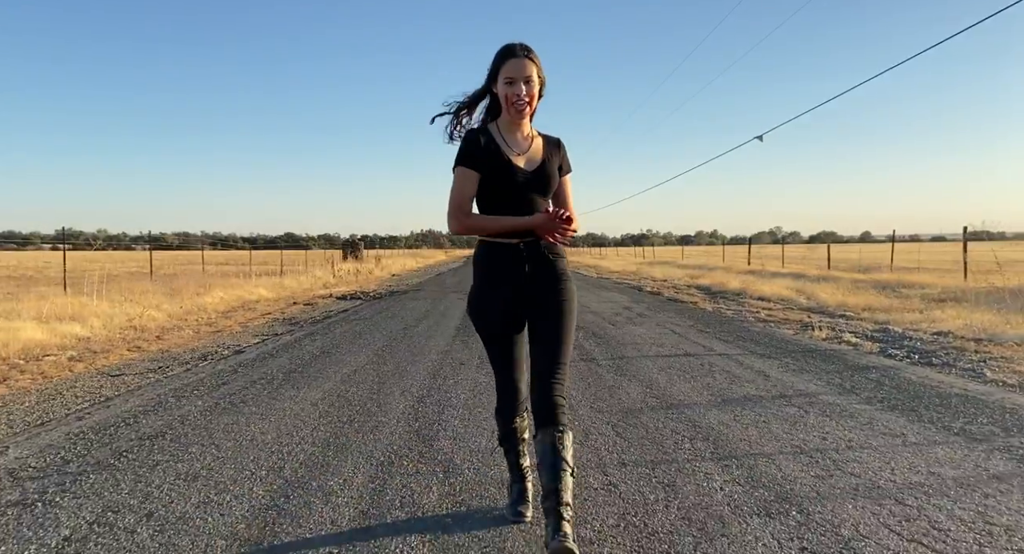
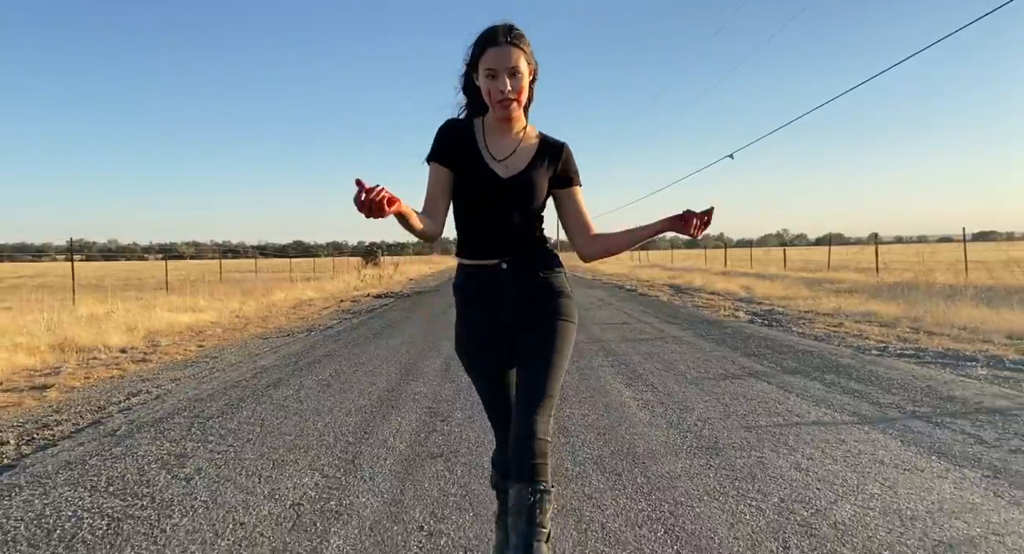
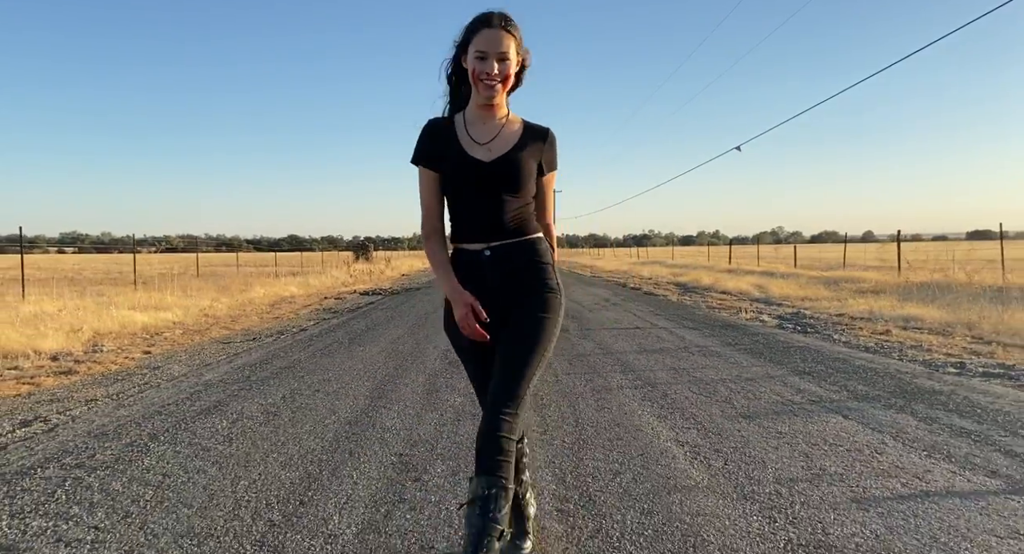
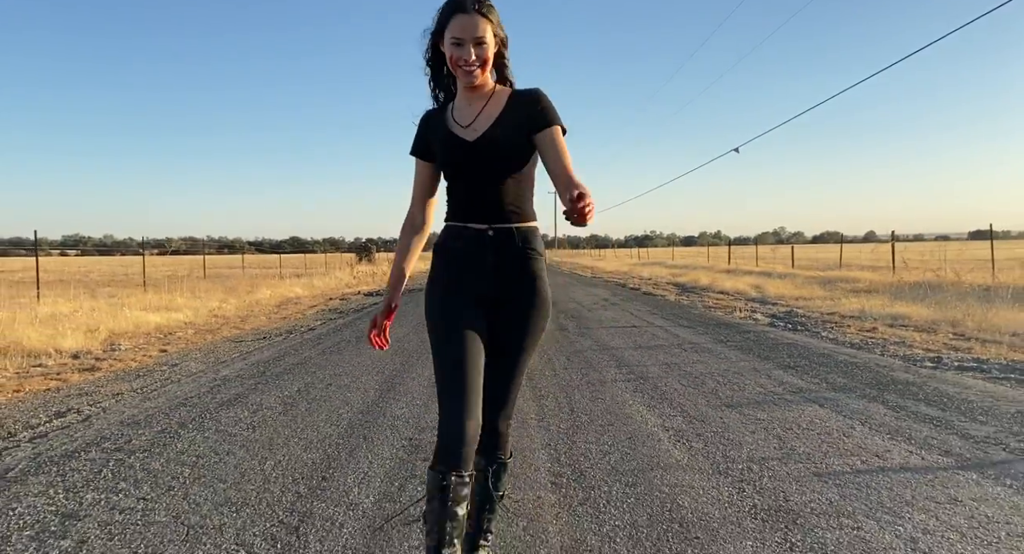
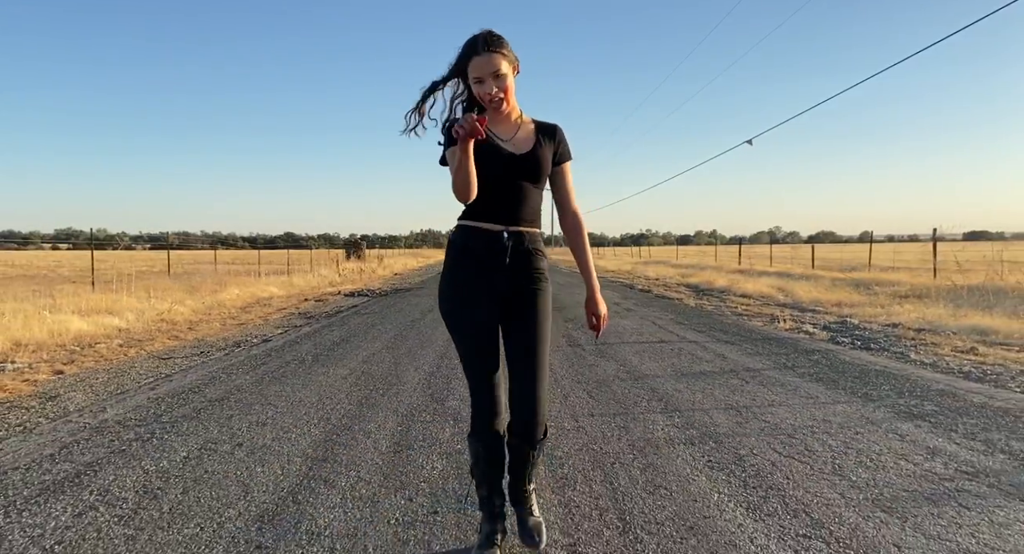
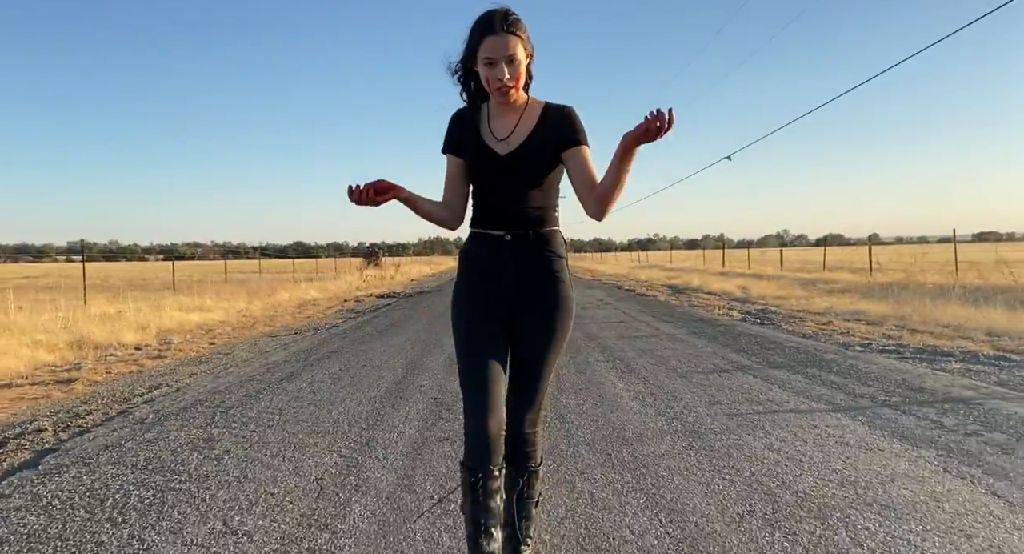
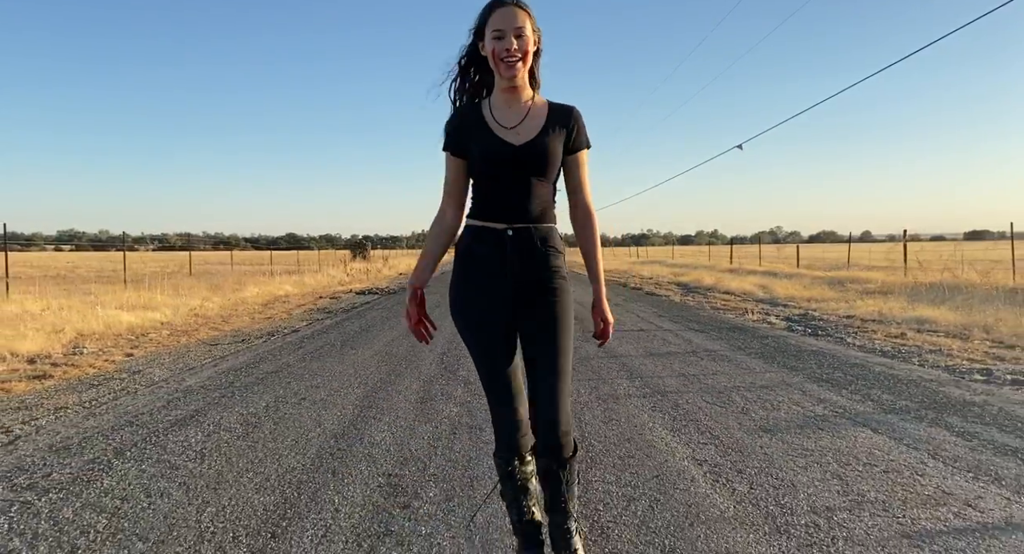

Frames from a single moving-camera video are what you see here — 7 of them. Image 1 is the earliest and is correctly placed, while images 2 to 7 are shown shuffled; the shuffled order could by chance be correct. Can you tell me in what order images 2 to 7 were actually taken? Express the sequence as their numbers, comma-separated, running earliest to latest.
5, 7, 3, 4, 2, 6
